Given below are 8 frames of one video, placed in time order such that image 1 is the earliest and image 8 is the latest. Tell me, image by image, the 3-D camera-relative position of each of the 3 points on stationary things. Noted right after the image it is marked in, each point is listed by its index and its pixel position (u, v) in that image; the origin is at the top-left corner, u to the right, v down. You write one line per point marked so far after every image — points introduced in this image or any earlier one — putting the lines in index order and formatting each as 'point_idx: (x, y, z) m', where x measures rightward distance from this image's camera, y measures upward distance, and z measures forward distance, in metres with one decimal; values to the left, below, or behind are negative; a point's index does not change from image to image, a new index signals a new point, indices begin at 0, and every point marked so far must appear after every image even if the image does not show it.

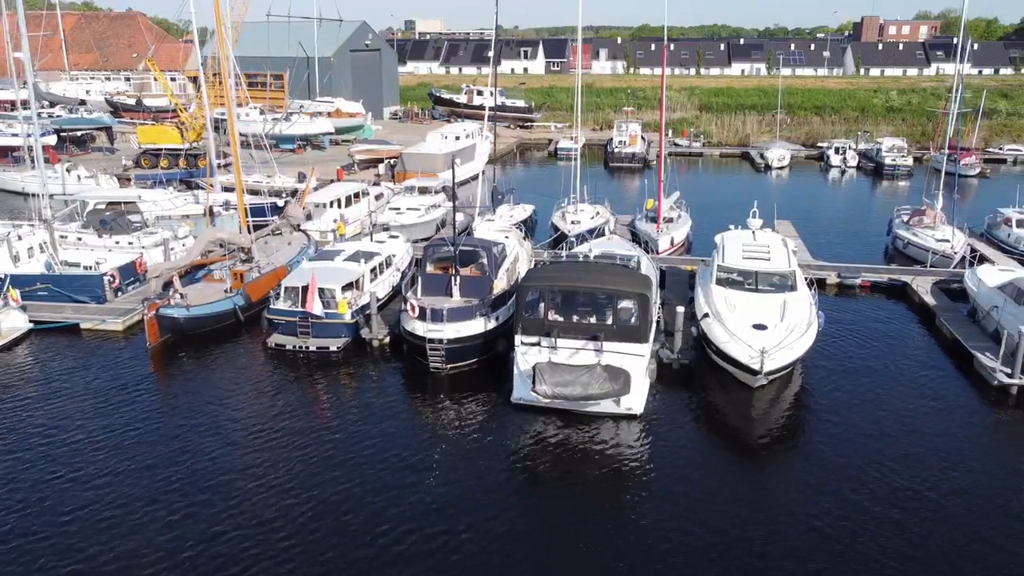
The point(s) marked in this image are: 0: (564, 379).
0: (+0.9, -1.7, +14.7) m
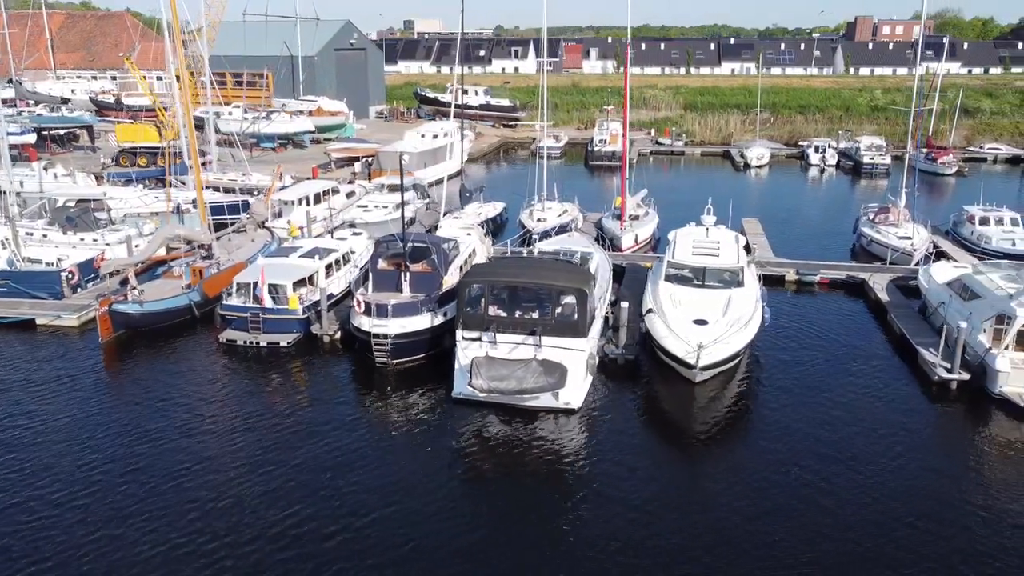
0: (-0.3, -1.6, +14.8) m
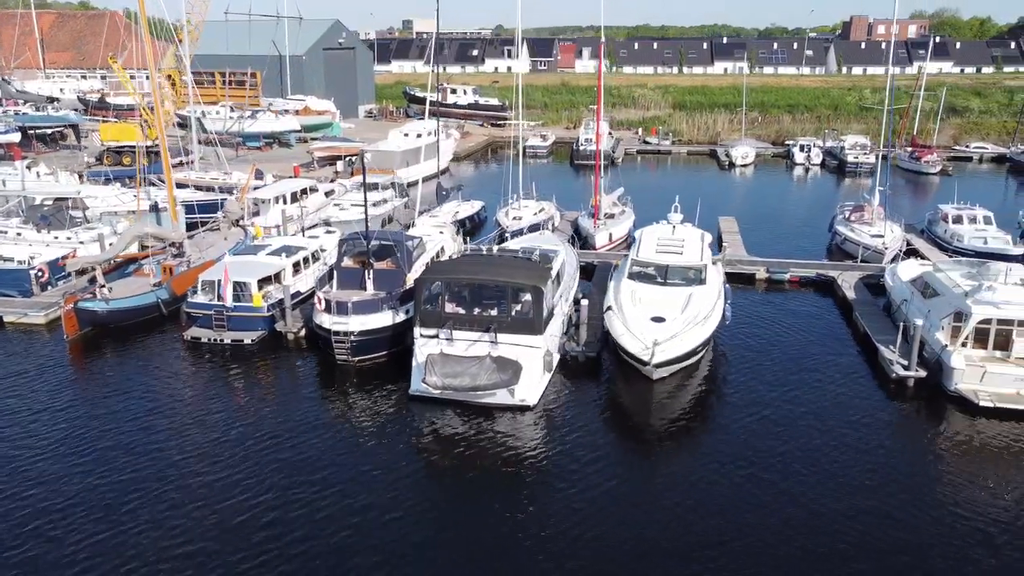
0: (-1.2, -1.6, +14.9) m
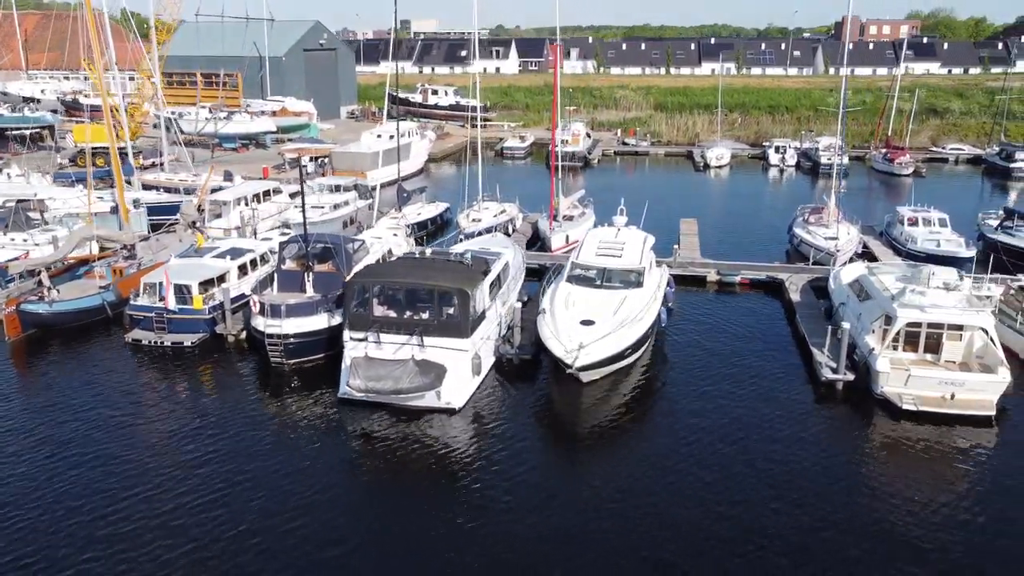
0: (-2.6, -1.7, +14.9) m
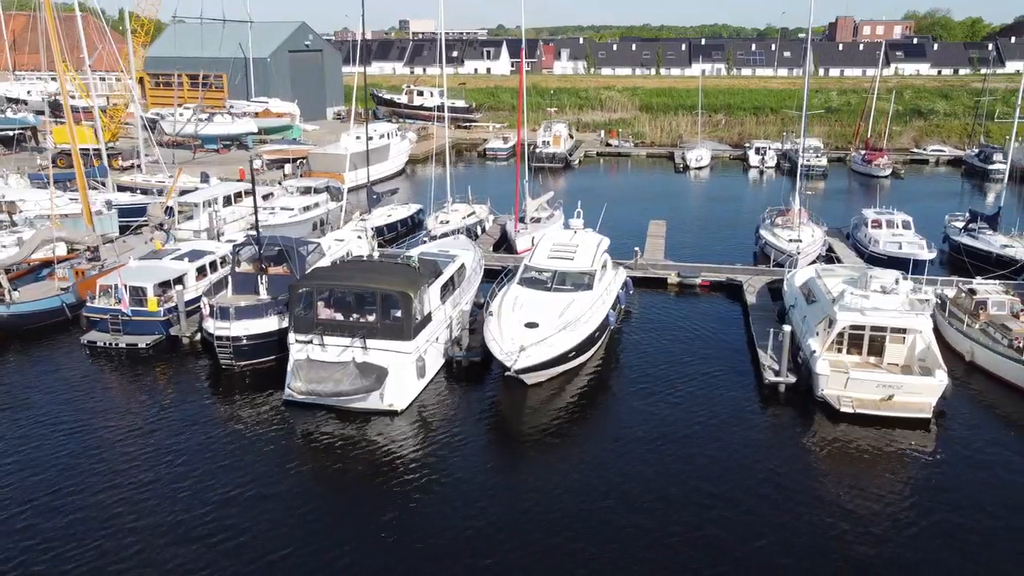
0: (-3.8, -1.7, +15.1) m
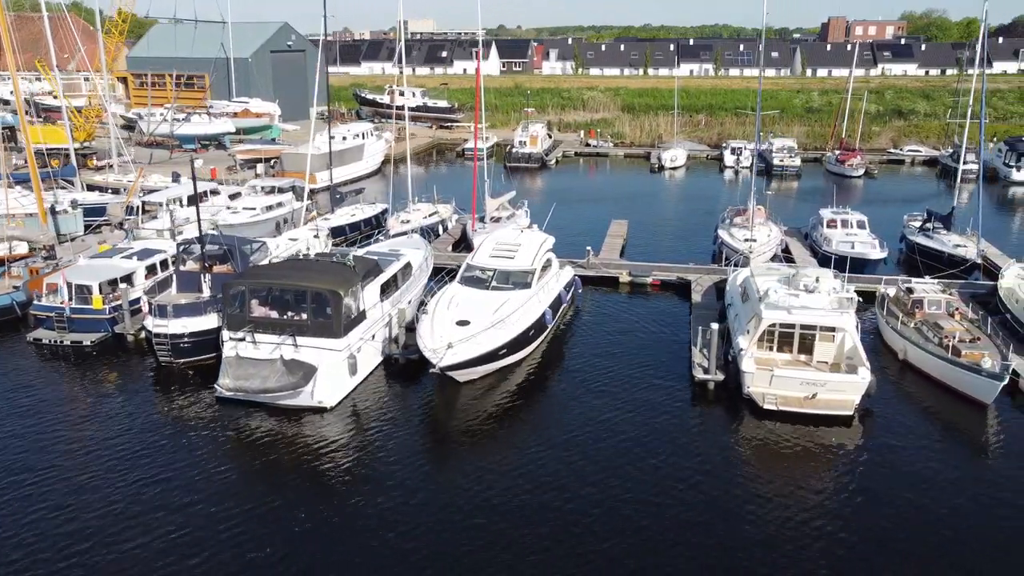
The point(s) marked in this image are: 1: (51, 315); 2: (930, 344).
0: (-5.2, -1.7, +15.2) m
1: (-11.5, -0.7, +19.3) m
2: (+9.4, -1.3, +17.3) m
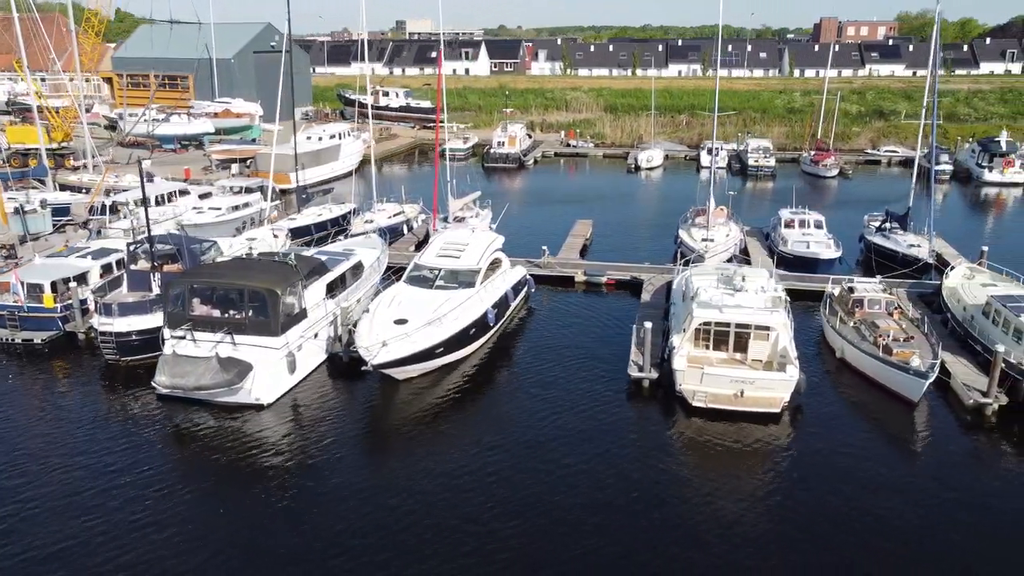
0: (-6.6, -1.6, +15.5) m
1: (-12.8, -0.7, +19.5) m
2: (+8.1, -1.2, +17.5) m
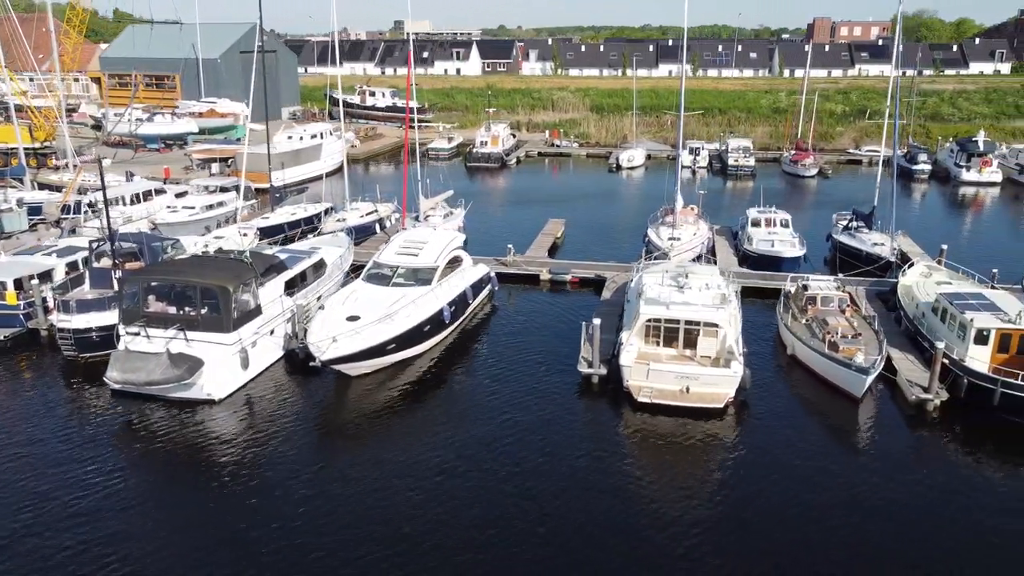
0: (-7.6, -1.6, +15.7) m
1: (-13.9, -0.6, +19.7) m
2: (+7.0, -1.2, +17.7) m
